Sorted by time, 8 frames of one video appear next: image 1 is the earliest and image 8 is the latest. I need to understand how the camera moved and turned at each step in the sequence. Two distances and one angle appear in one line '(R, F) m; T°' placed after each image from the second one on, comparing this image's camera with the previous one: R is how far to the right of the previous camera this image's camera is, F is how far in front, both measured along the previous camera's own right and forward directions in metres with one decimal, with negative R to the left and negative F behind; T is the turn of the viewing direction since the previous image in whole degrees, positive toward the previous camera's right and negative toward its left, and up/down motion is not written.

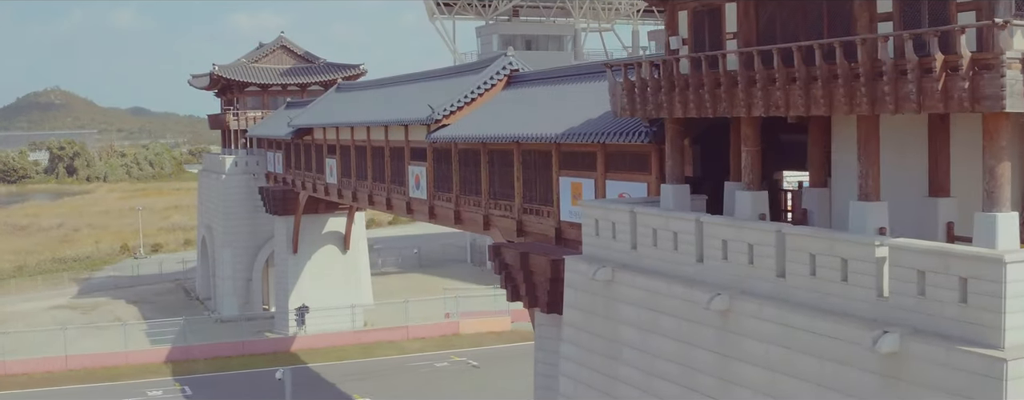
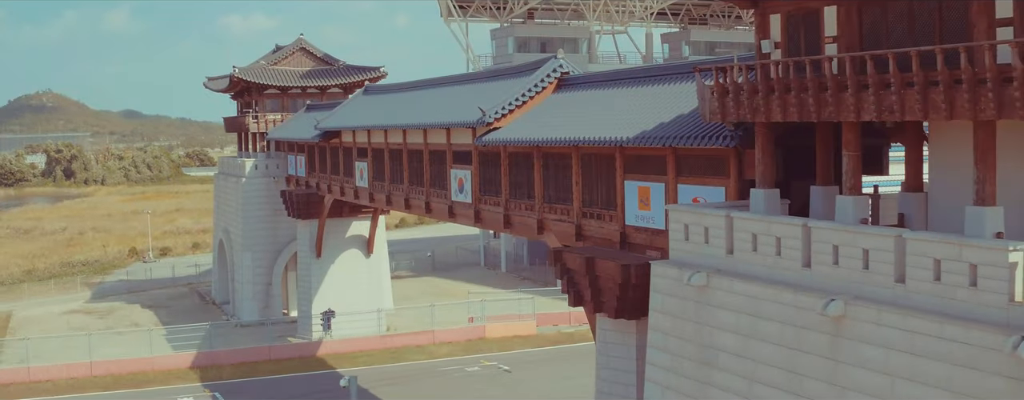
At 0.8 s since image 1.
(-1.4, +0.2) m; +1°
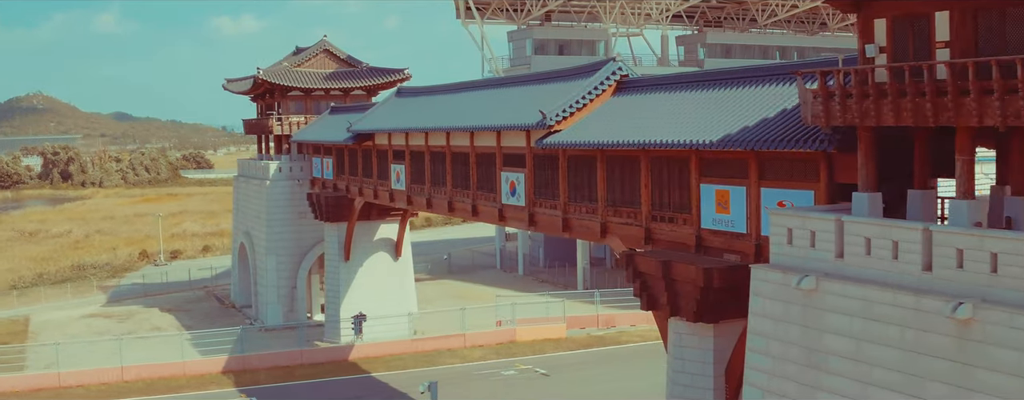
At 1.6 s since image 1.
(-1.6, +0.1) m; +1°
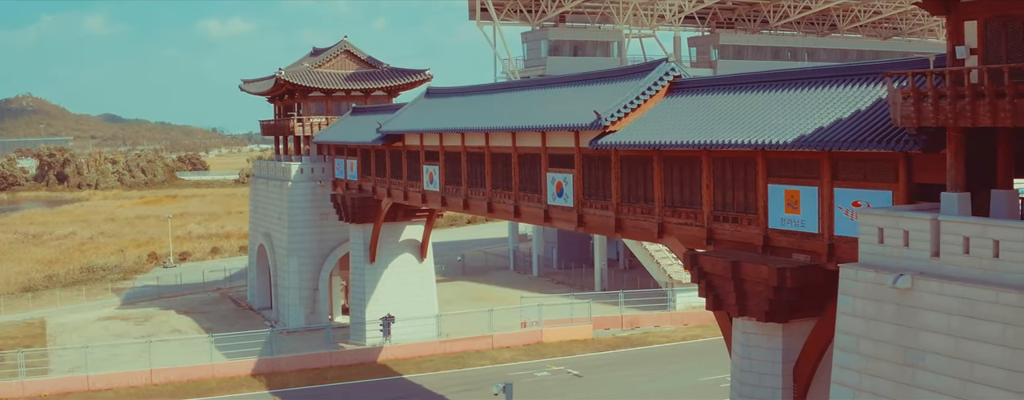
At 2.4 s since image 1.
(-1.5, 0.0) m; +1°
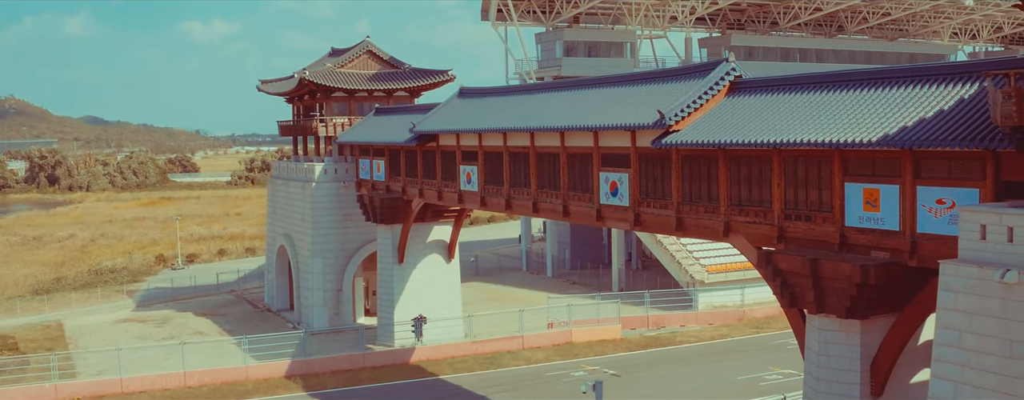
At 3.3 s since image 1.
(-1.8, 0.0) m; +2°
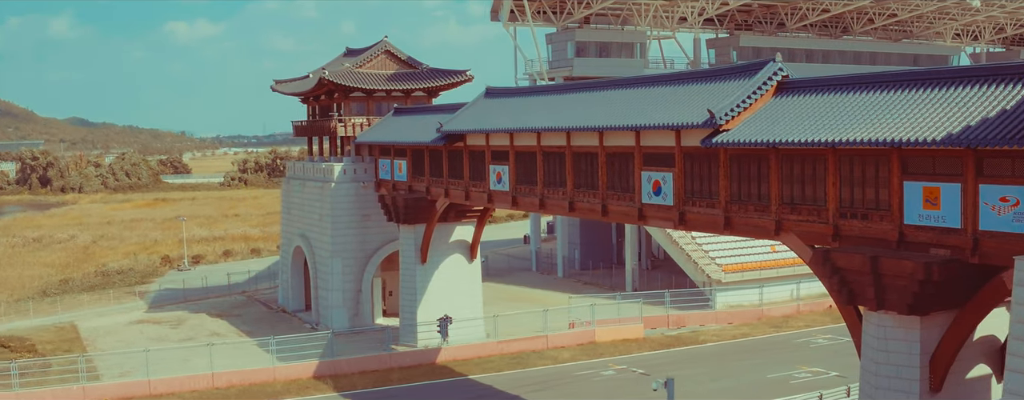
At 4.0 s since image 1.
(-1.5, 0.0) m; +1°
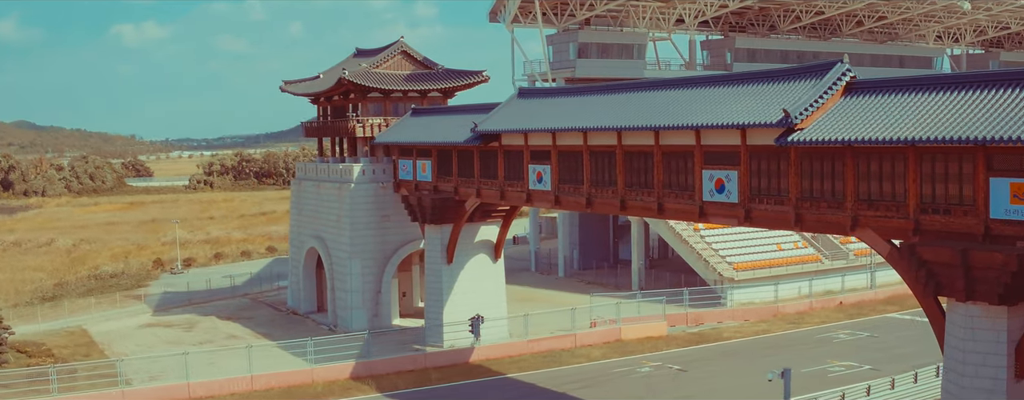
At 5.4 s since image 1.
(-3.0, -0.1) m; +4°
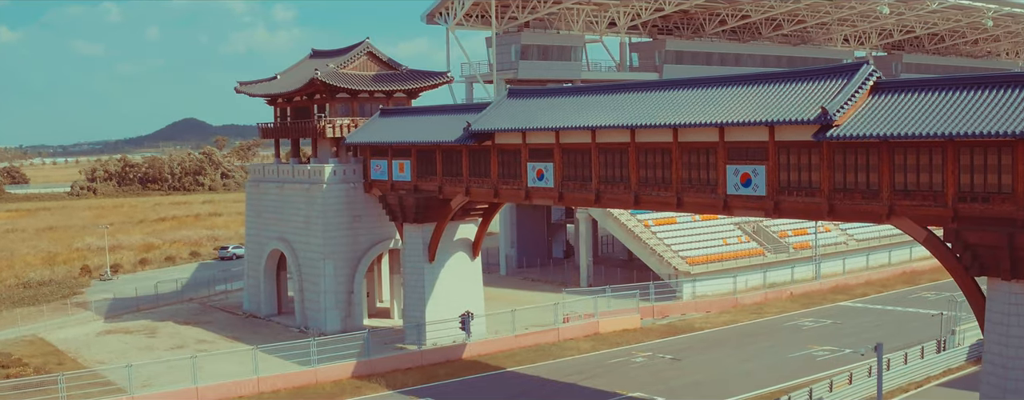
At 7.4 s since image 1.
(-4.7, -0.3) m; +8°
